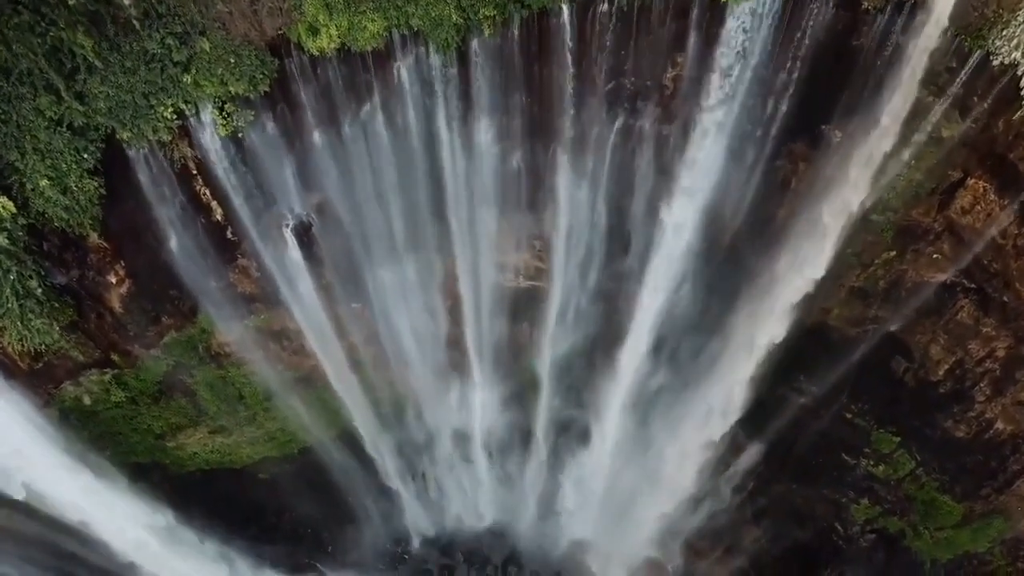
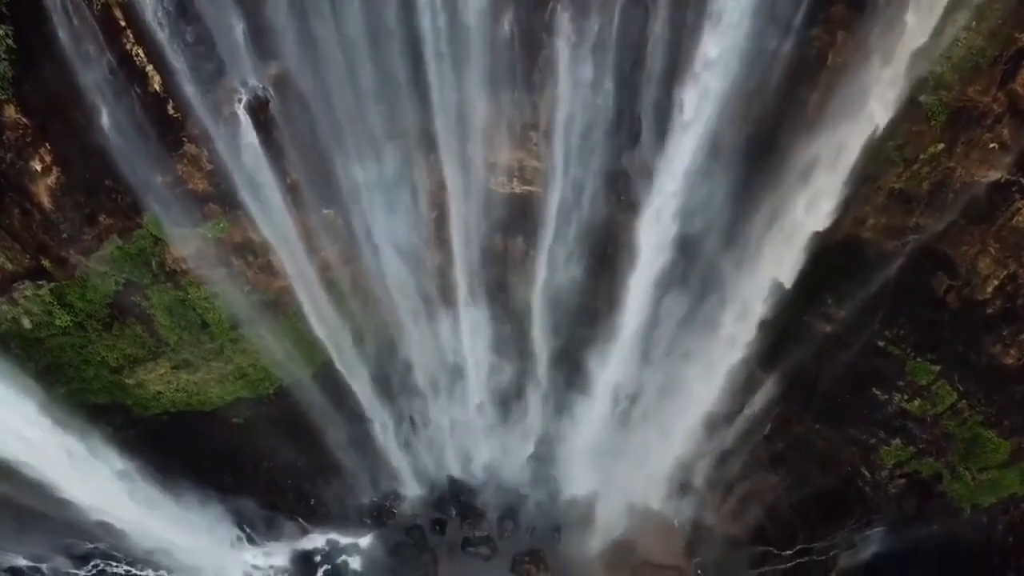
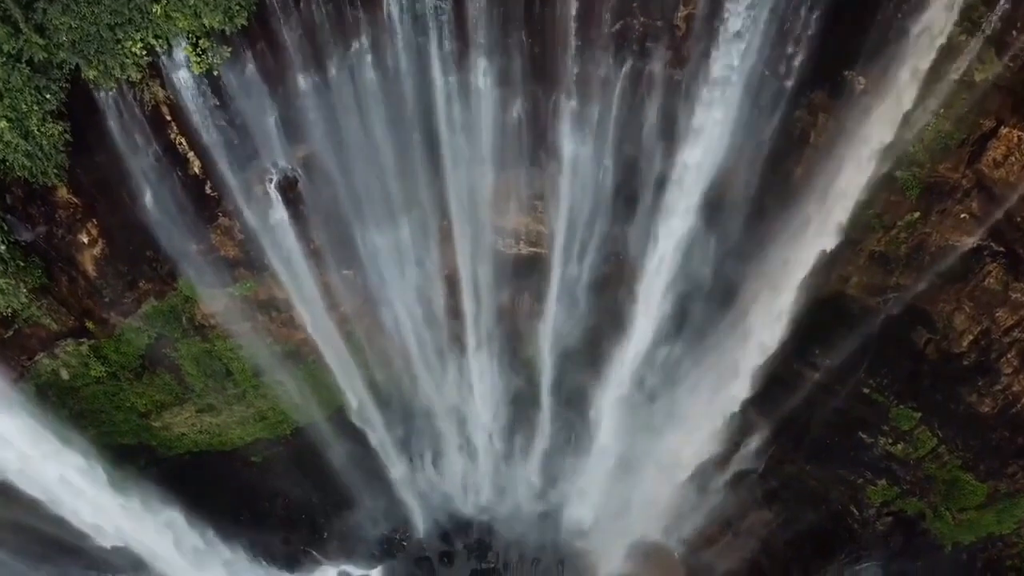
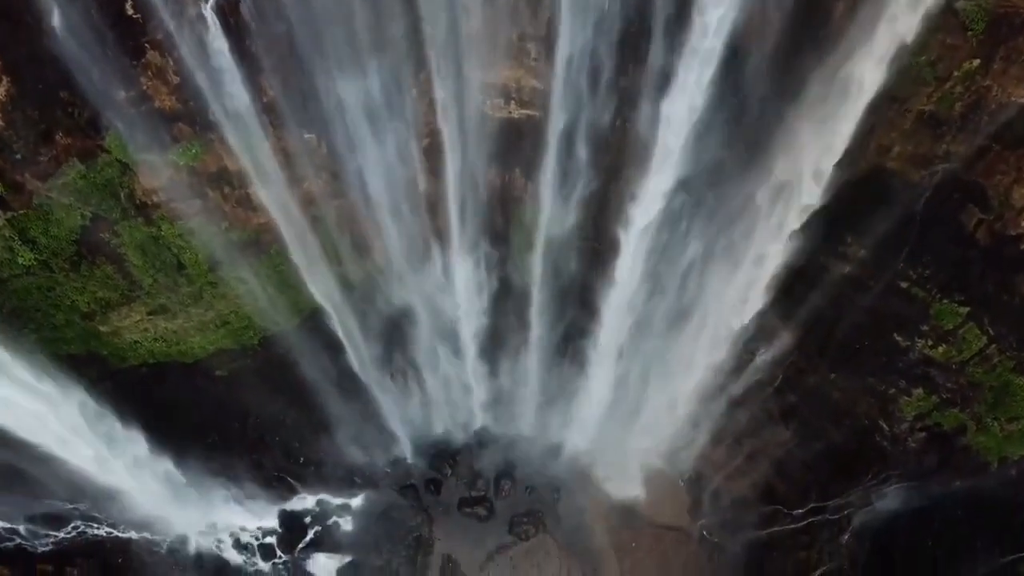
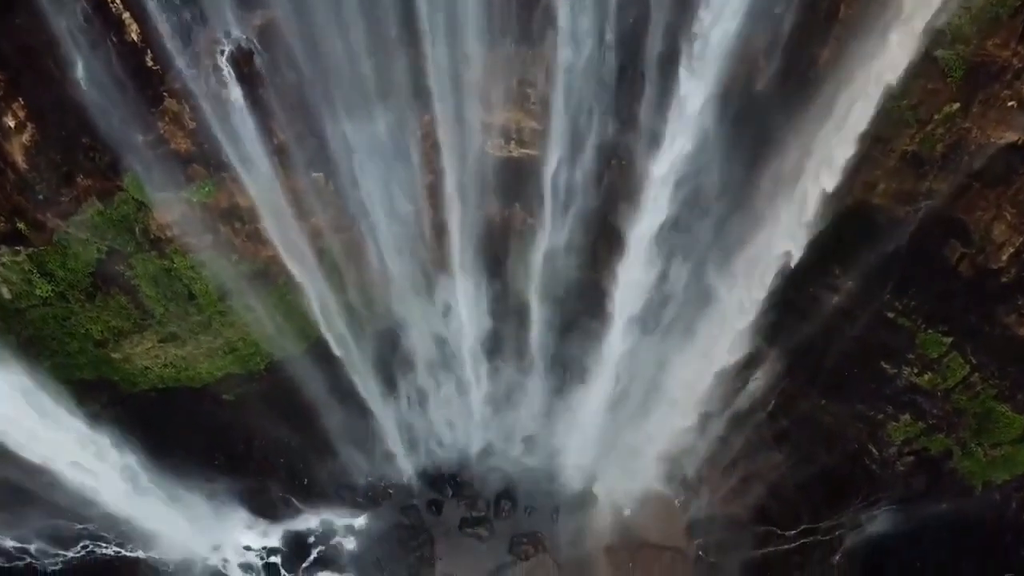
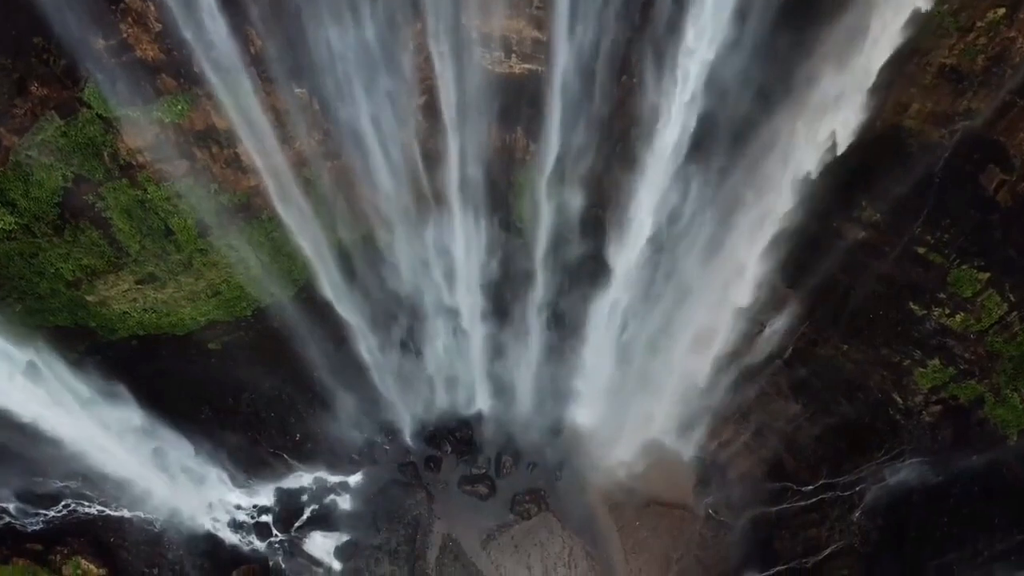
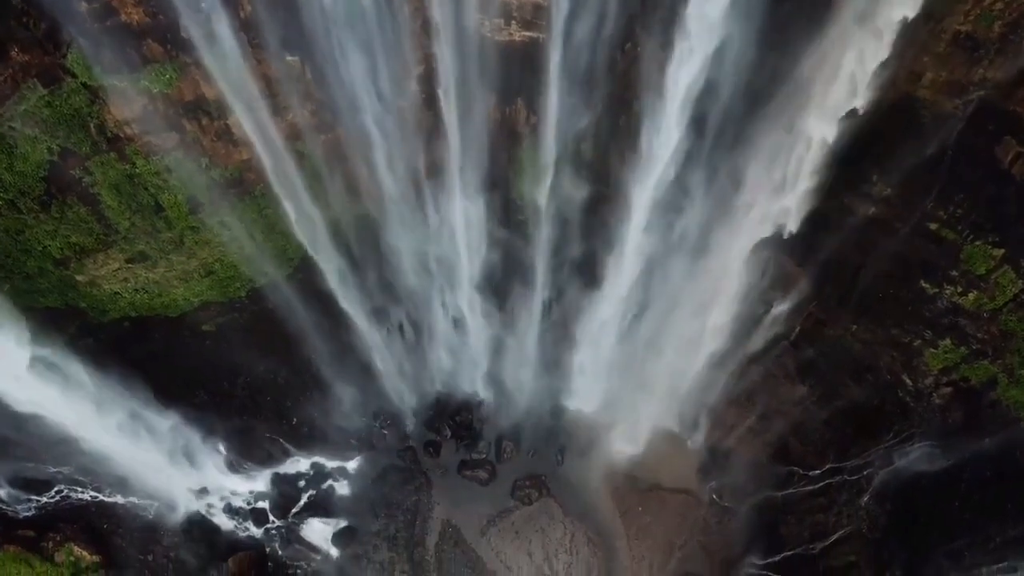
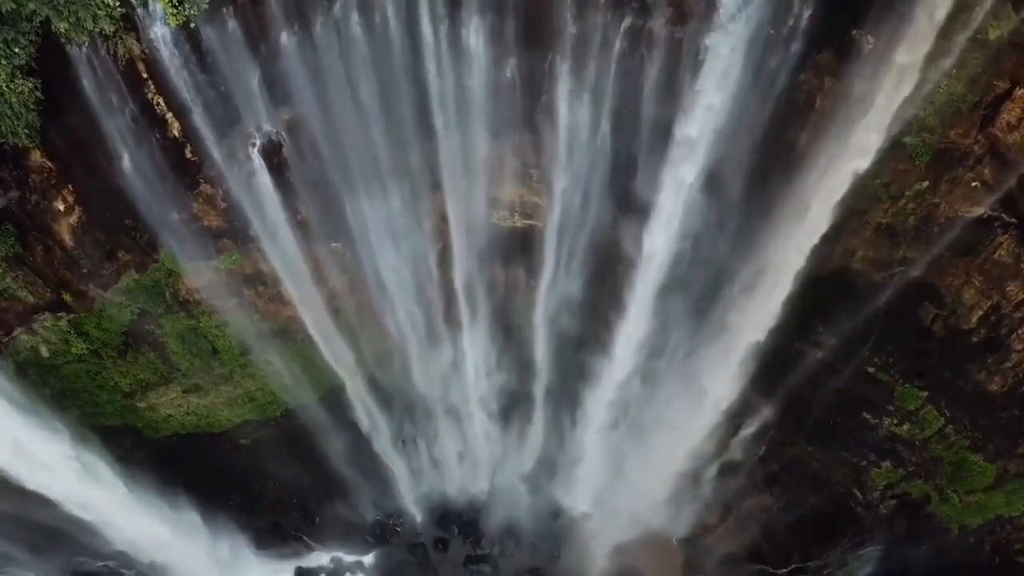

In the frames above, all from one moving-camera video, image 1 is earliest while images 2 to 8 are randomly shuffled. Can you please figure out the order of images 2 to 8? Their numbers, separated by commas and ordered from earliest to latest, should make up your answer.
3, 8, 2, 5, 4, 6, 7
